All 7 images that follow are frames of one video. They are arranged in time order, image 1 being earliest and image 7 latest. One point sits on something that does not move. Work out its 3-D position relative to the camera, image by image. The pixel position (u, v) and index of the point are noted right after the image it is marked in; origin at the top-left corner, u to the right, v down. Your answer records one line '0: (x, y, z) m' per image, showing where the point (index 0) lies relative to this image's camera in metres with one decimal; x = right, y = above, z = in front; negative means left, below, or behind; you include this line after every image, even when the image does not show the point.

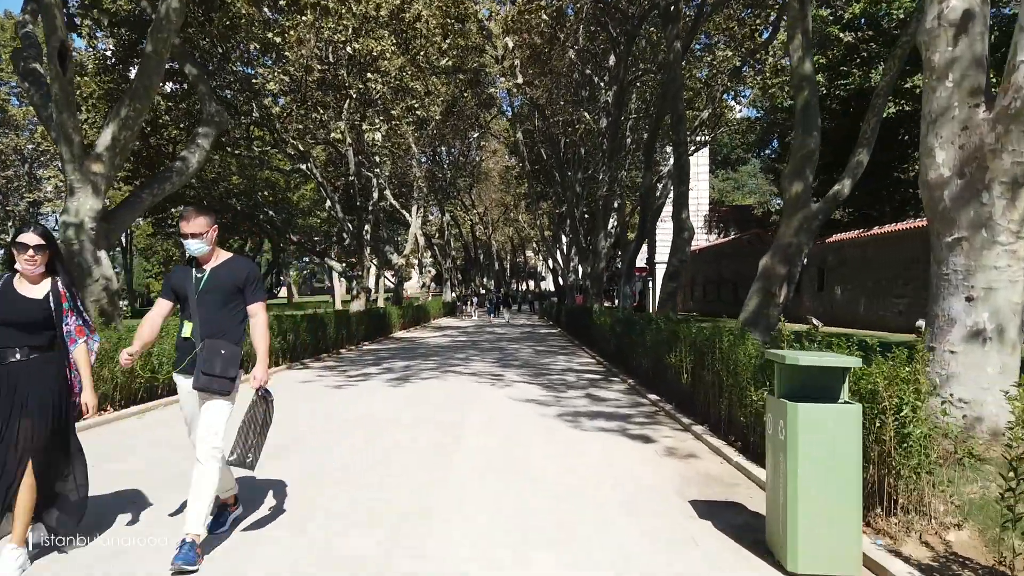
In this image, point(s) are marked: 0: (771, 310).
0: (+3.4, -0.3, +9.9) m
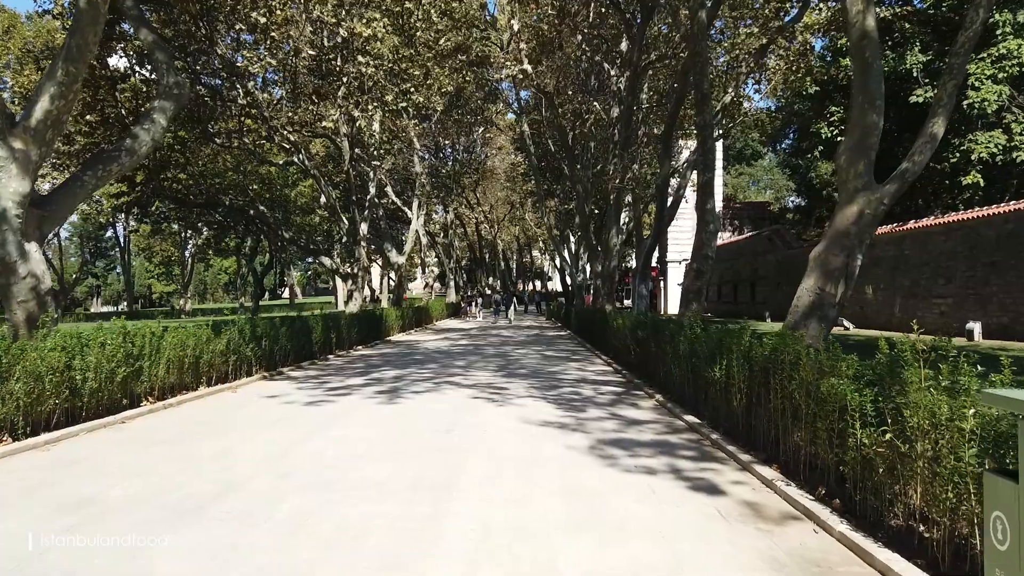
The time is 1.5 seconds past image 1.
0: (+3.4, -0.2, +8.4) m
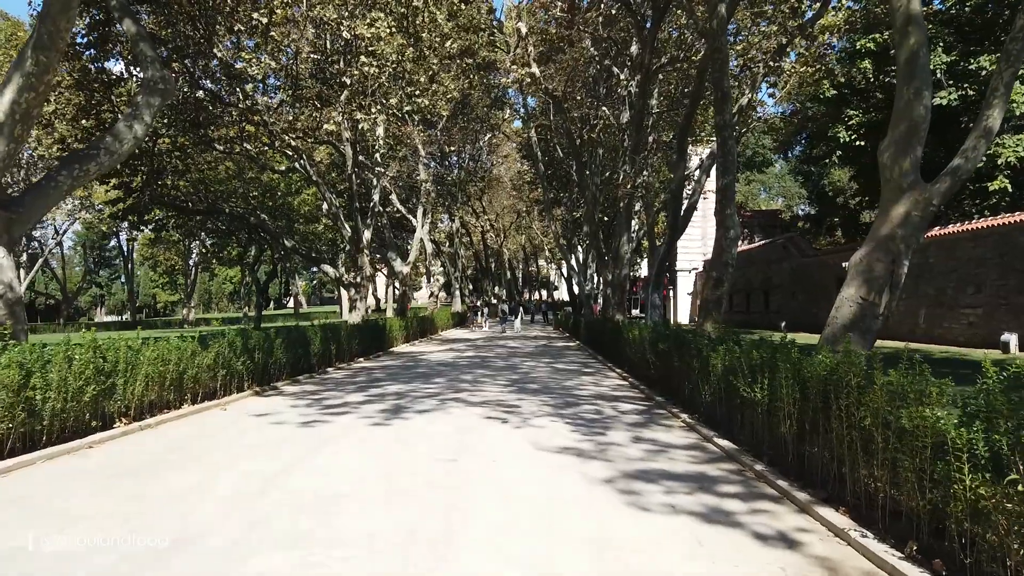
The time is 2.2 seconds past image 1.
0: (+3.6, -0.3, +7.6) m
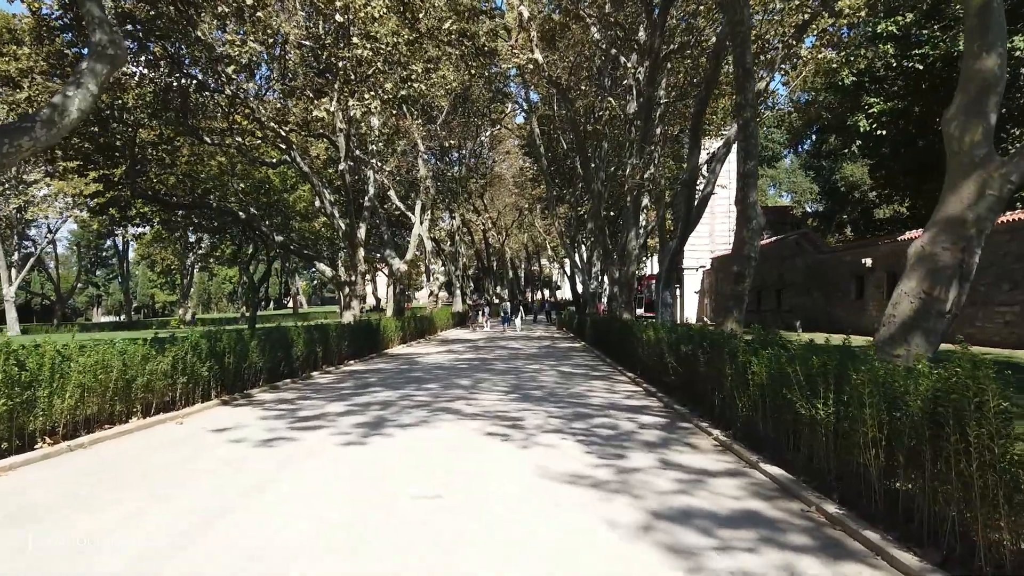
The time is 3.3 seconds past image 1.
0: (+3.6, -0.3, +6.4) m
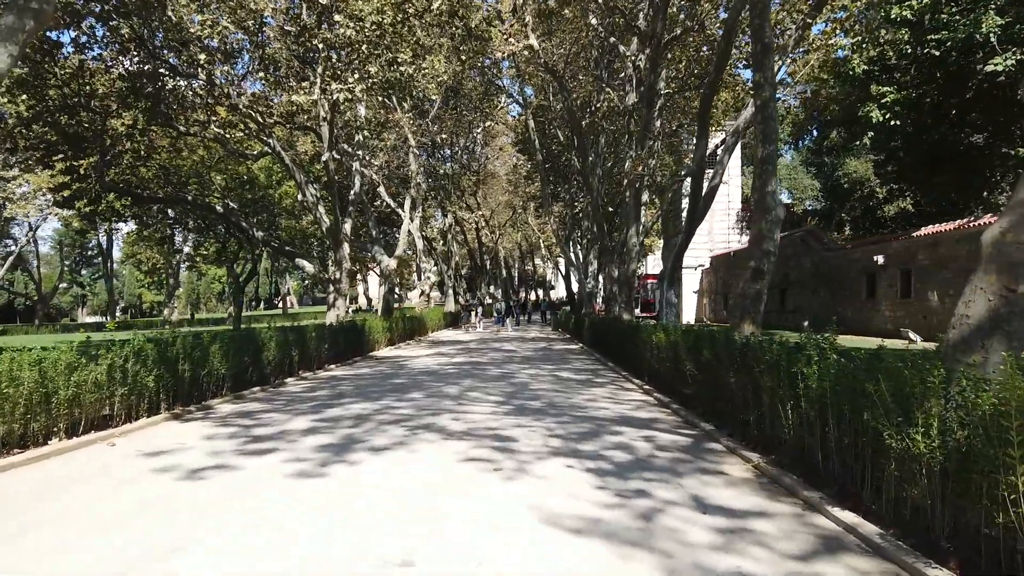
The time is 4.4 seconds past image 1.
0: (+3.5, -0.2, +5.3) m
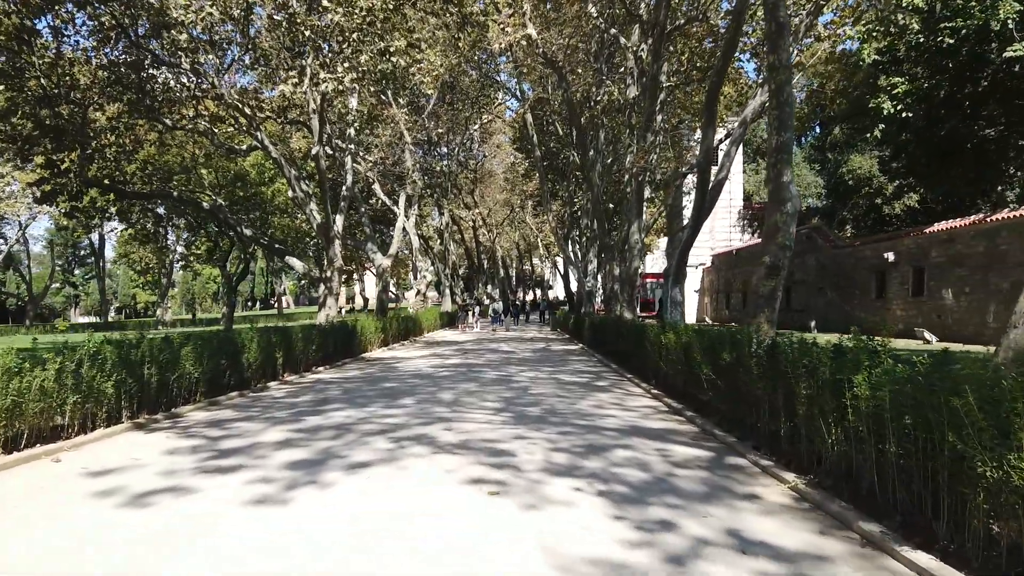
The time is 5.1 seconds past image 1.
0: (+3.5, -0.2, +4.6) m
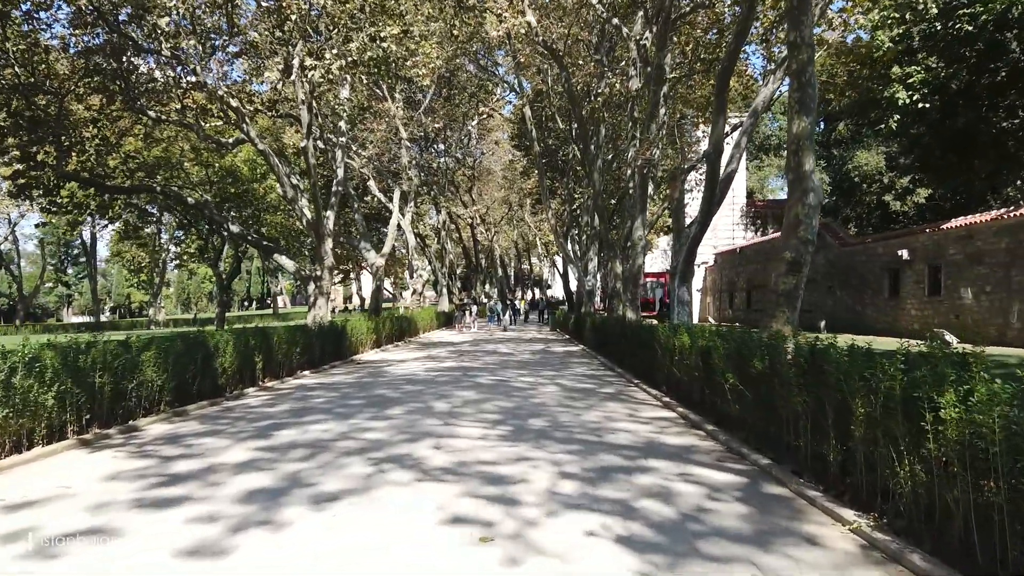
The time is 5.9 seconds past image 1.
0: (+3.5, -0.2, +3.8) m
